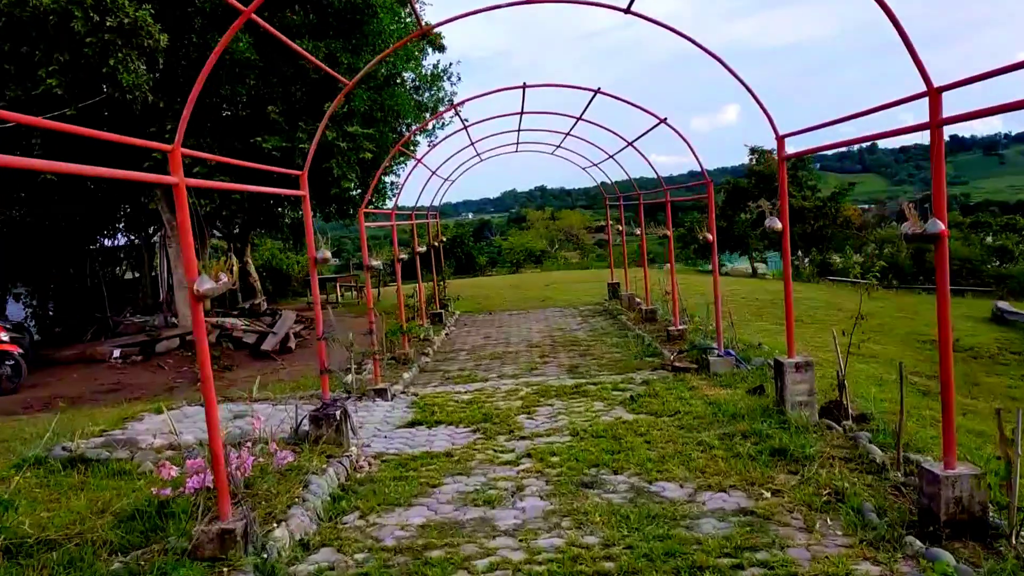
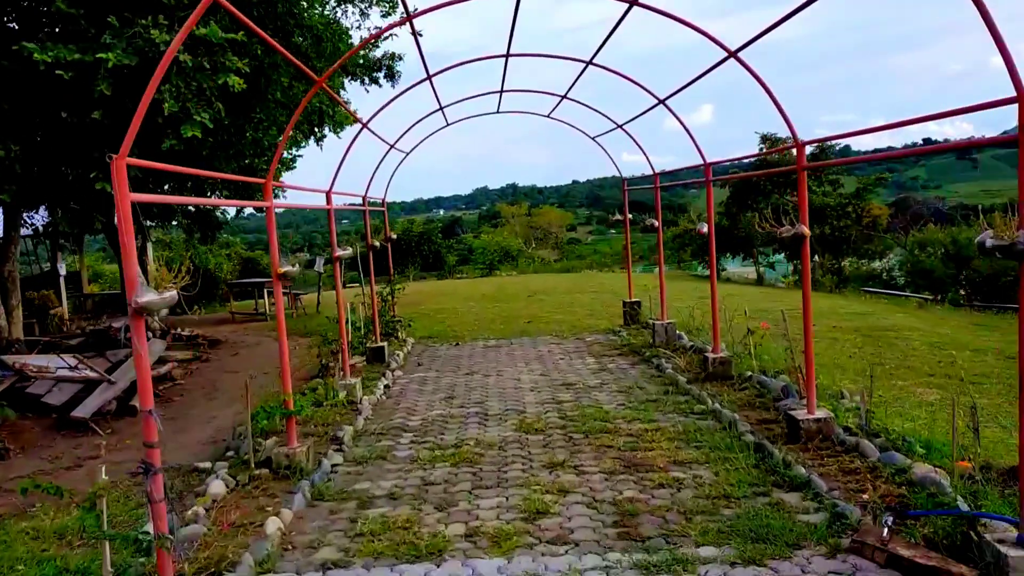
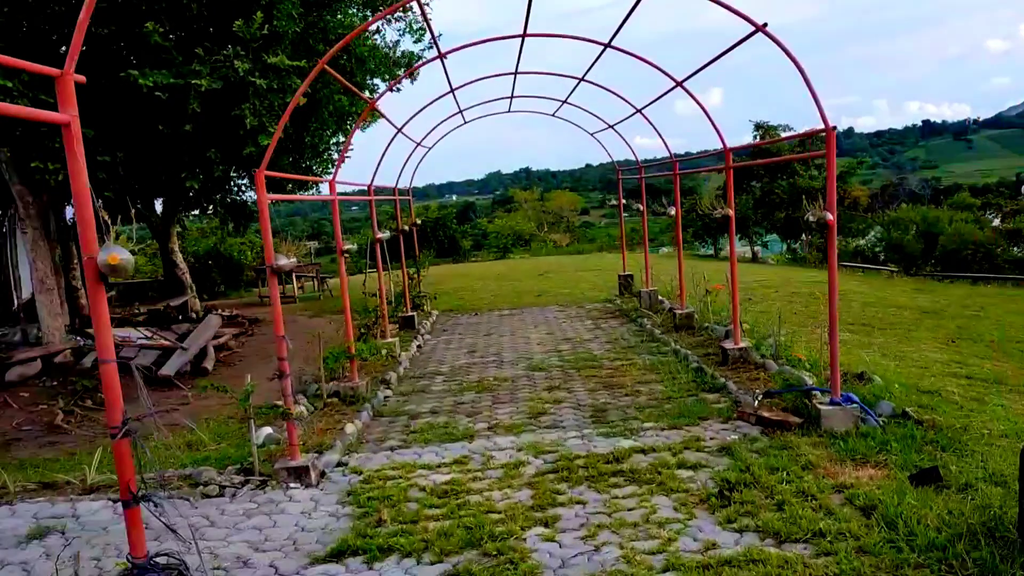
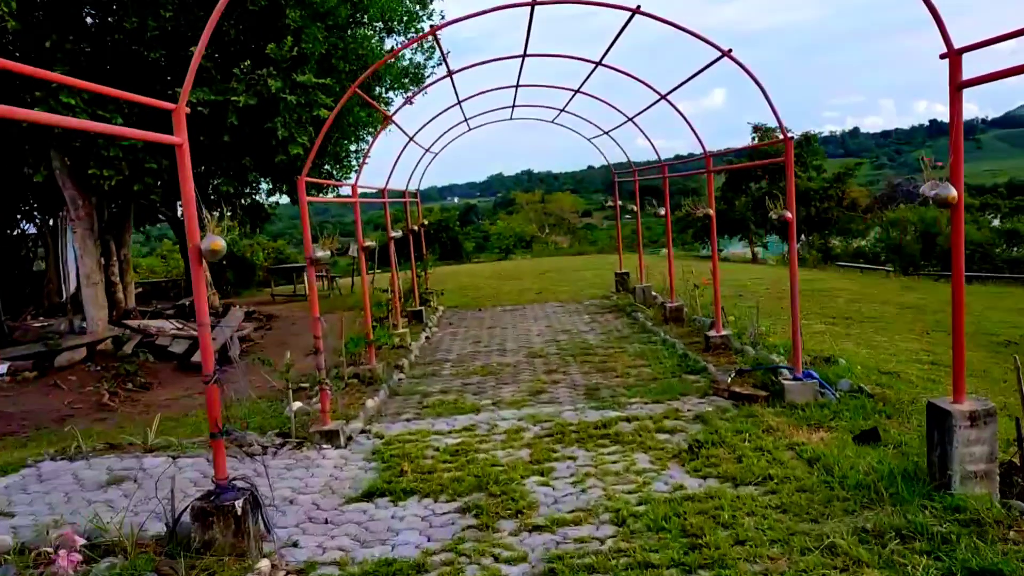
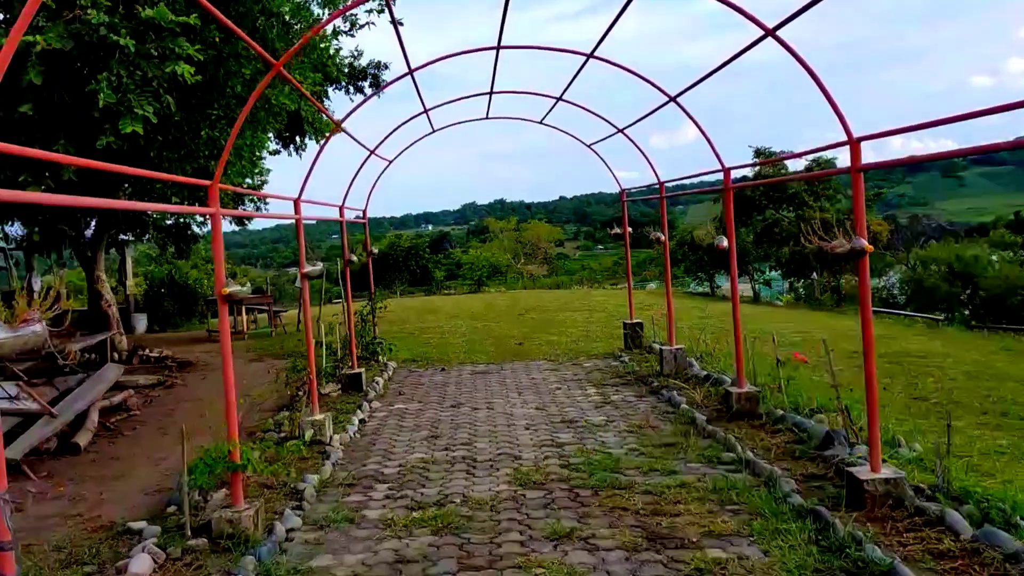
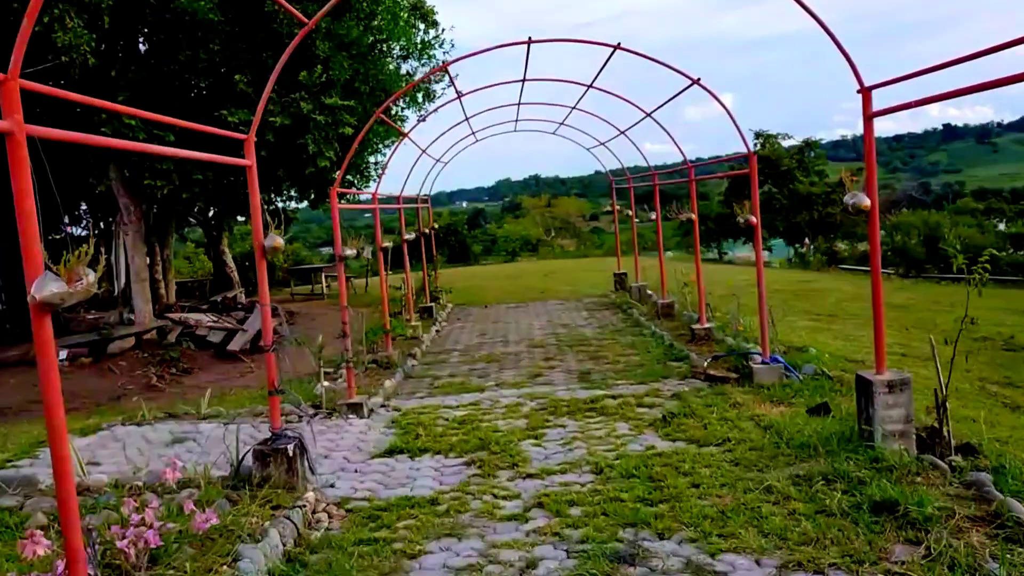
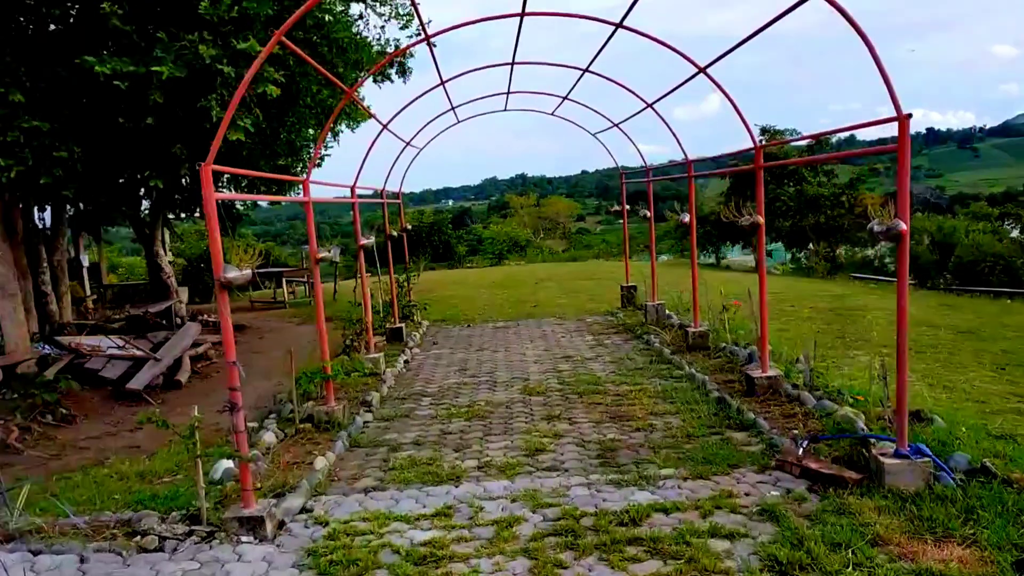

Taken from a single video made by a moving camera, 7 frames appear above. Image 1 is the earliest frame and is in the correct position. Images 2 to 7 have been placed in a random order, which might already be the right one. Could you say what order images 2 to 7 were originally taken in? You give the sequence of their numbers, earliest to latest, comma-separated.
6, 4, 3, 7, 2, 5
